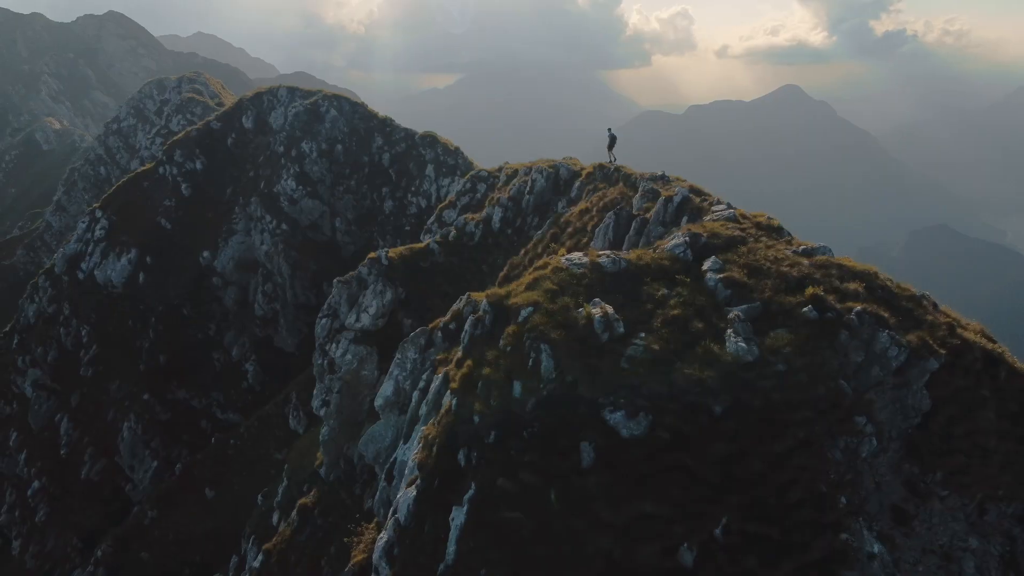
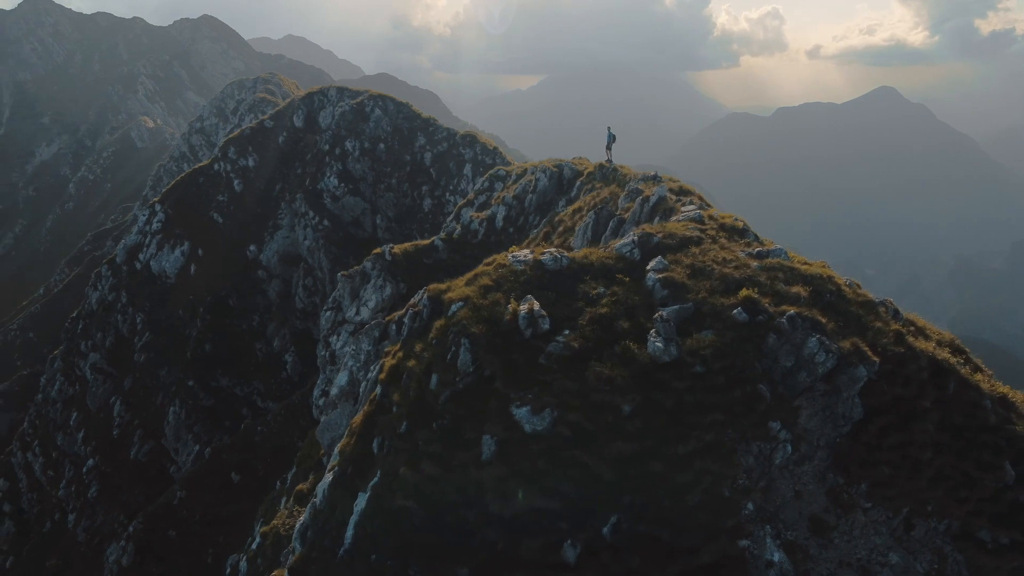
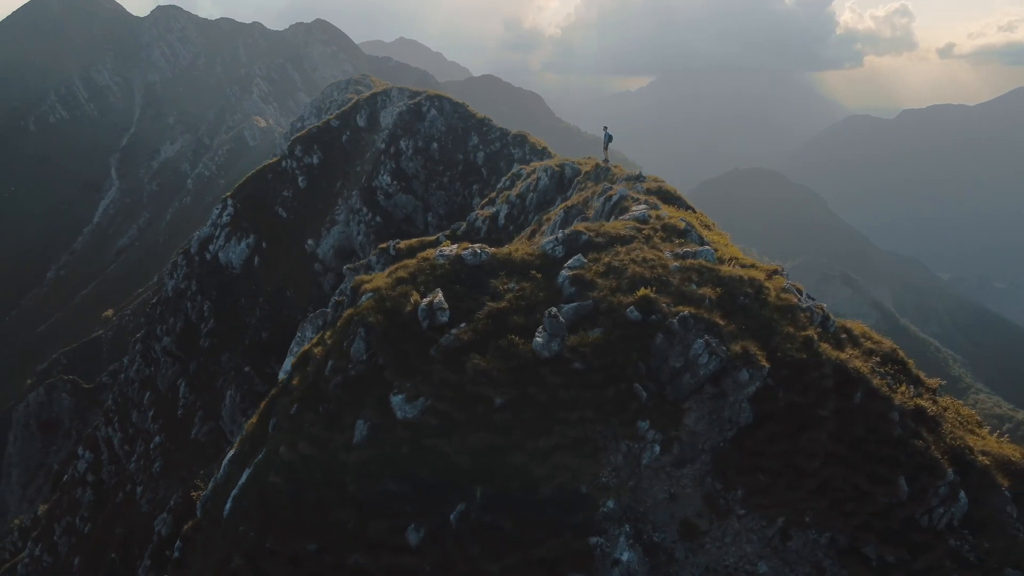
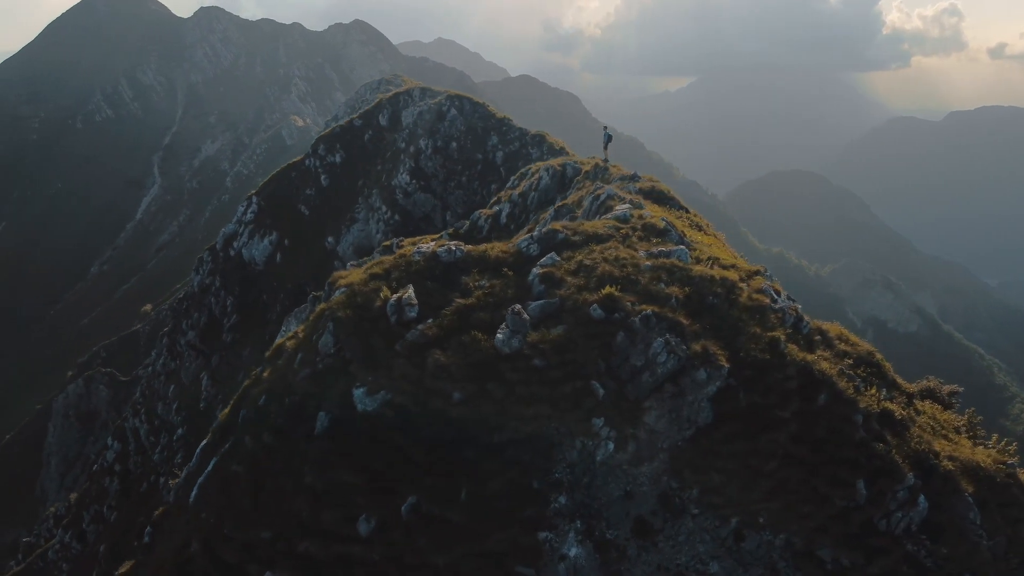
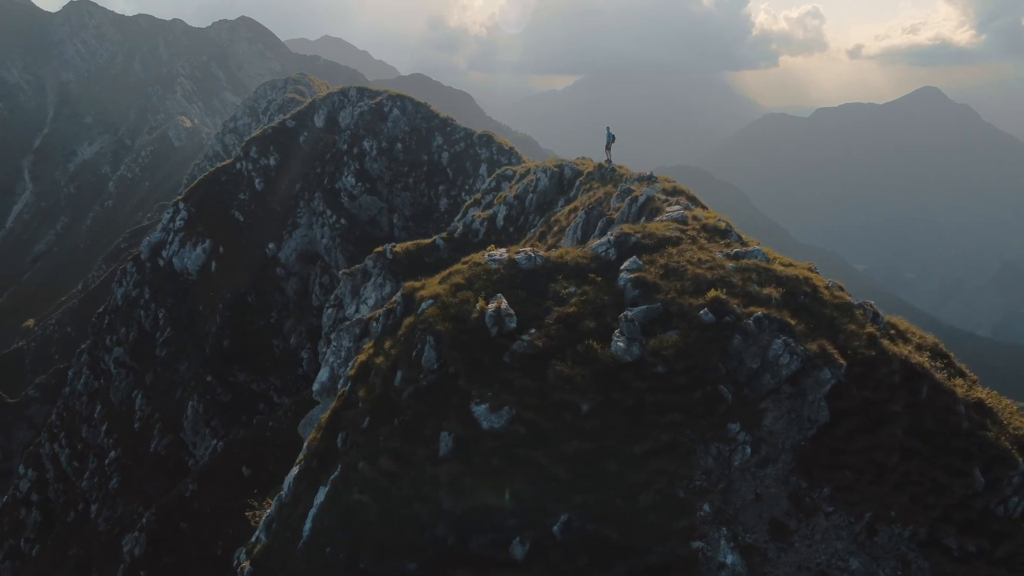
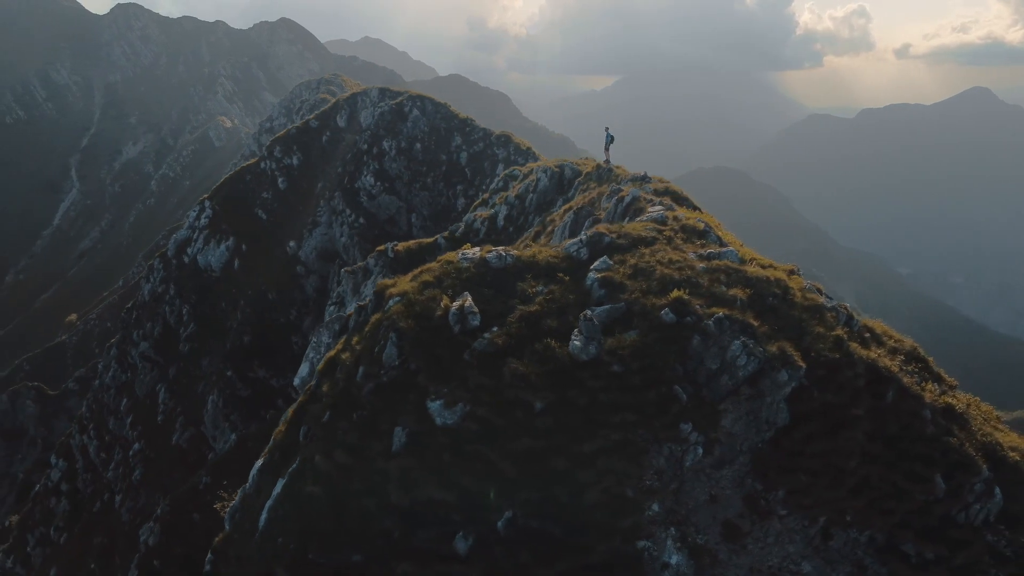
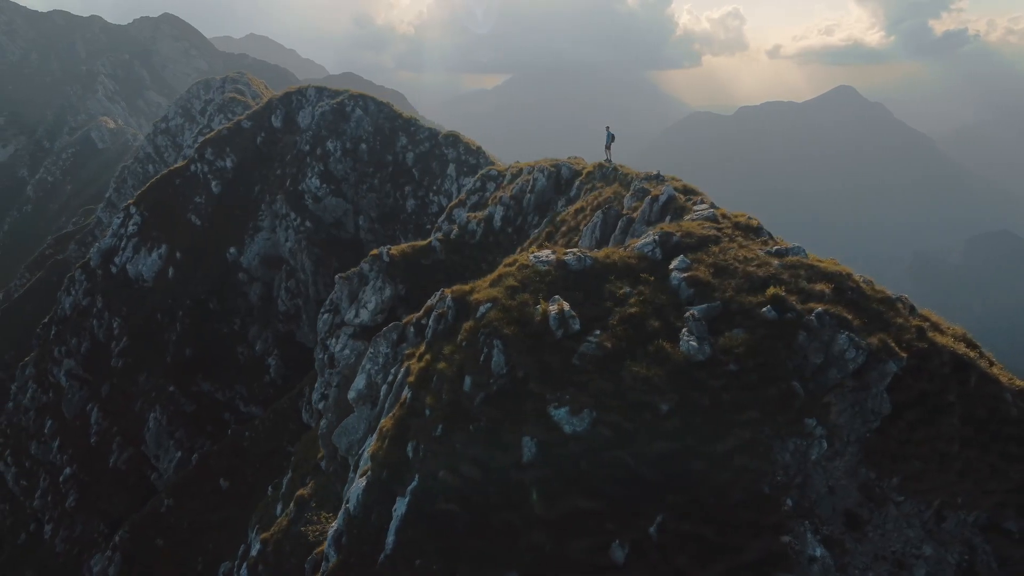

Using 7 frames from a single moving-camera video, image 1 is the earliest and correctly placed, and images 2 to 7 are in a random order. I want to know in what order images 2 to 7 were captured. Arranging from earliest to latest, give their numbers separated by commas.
7, 2, 5, 6, 3, 4
